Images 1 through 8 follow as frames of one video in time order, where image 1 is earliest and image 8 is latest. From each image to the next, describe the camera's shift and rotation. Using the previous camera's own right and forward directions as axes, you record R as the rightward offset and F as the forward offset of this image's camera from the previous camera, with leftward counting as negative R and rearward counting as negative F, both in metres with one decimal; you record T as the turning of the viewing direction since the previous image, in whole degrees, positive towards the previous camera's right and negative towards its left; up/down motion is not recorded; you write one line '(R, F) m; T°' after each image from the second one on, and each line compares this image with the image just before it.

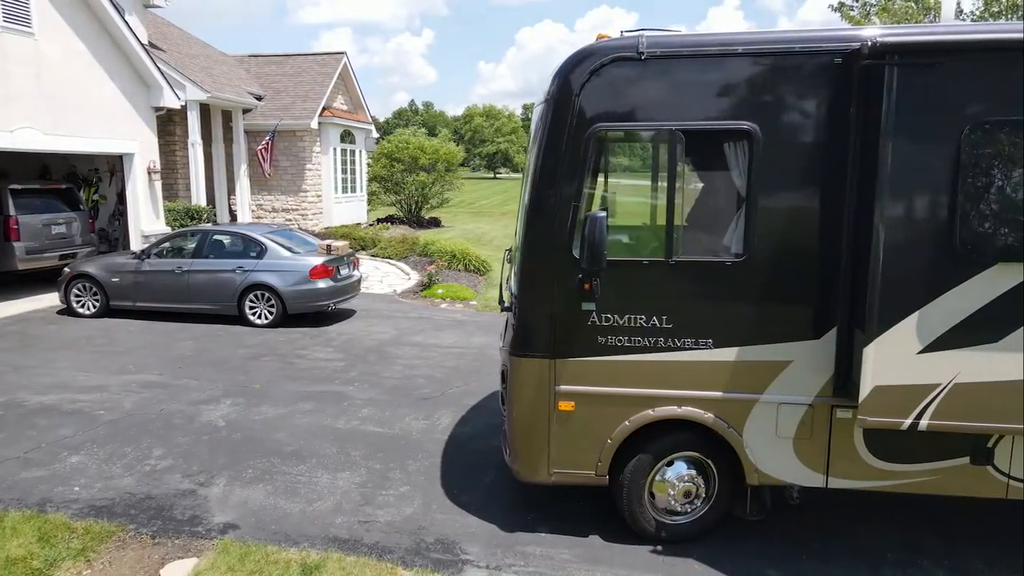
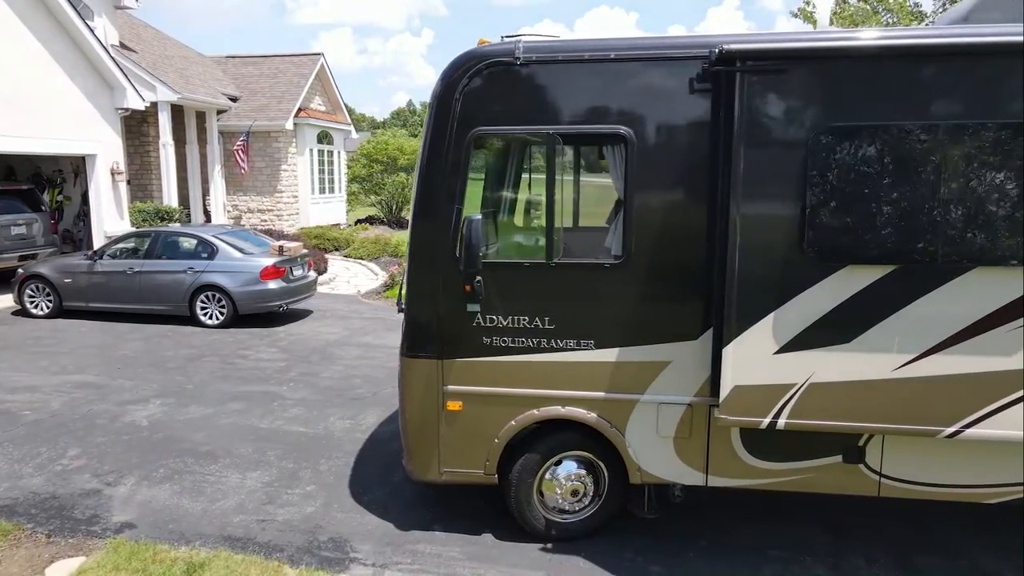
(+0.6, -0.1) m; 0°
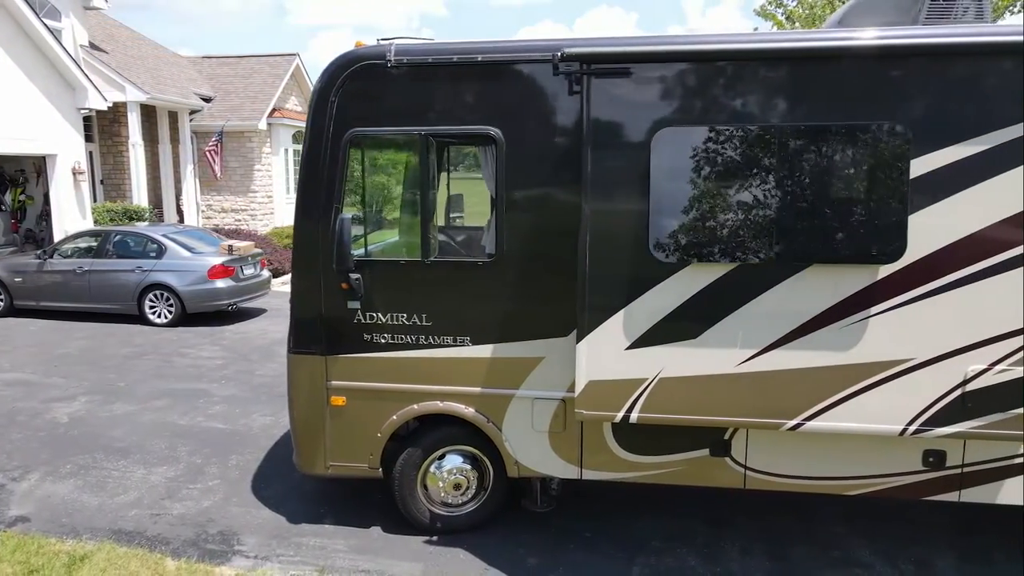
(+0.7, -0.1) m; 0°
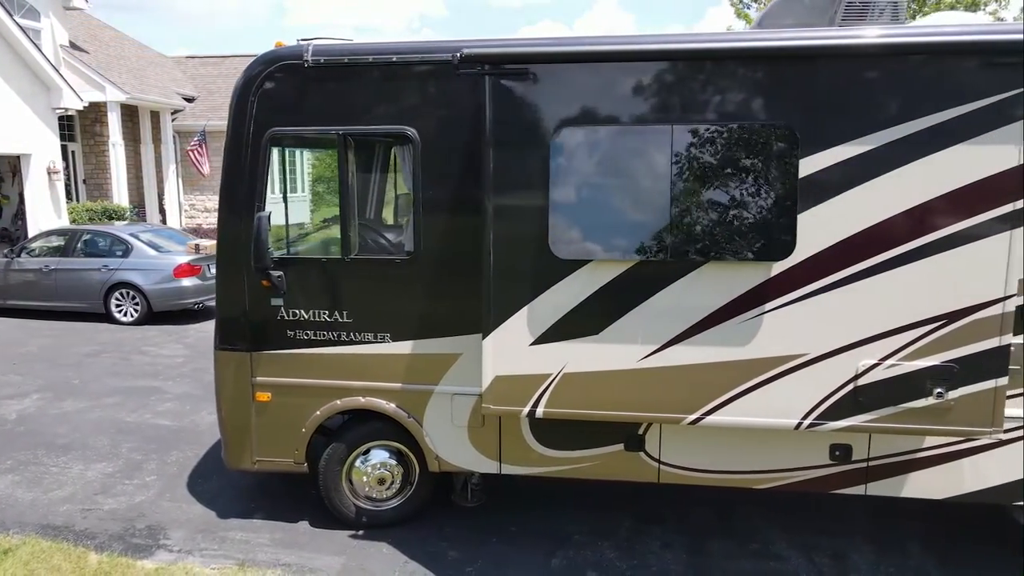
(+0.5, -0.1) m; 0°
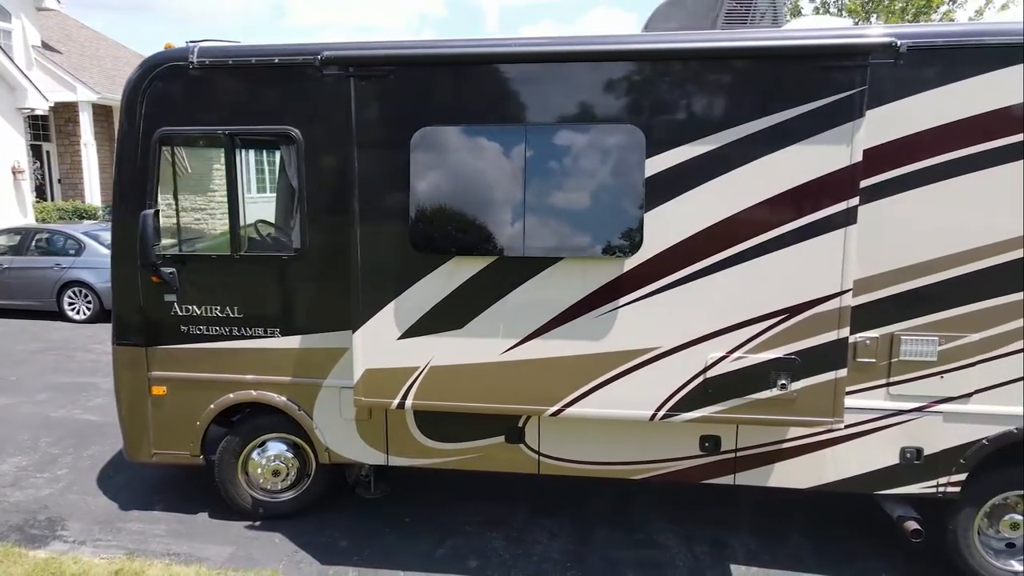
(+0.7, -0.1) m; 0°
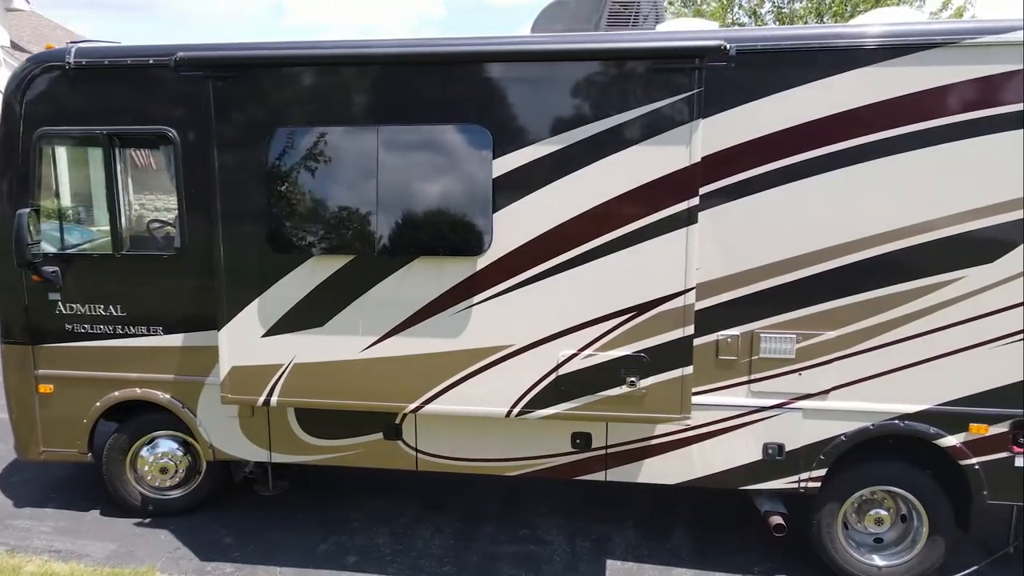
(+0.7, 0.0) m; 0°
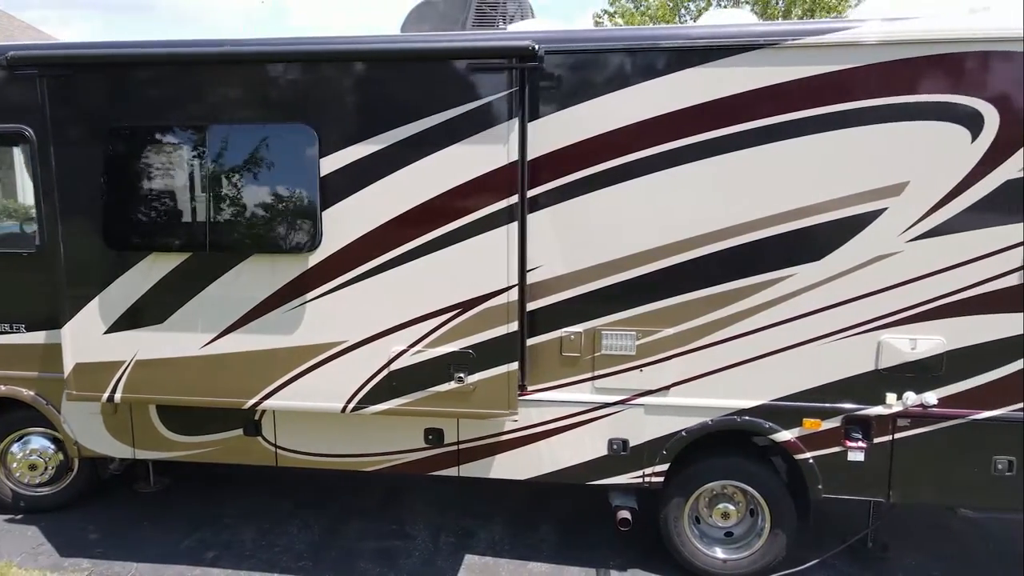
(+0.8, 0.0) m; 0°
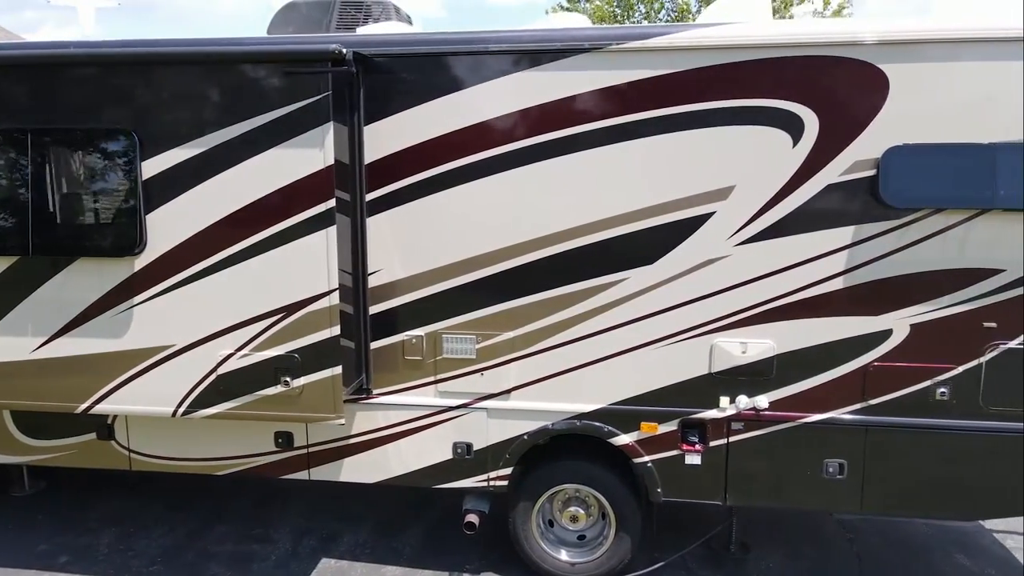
(+0.8, 0.0) m; 0°
